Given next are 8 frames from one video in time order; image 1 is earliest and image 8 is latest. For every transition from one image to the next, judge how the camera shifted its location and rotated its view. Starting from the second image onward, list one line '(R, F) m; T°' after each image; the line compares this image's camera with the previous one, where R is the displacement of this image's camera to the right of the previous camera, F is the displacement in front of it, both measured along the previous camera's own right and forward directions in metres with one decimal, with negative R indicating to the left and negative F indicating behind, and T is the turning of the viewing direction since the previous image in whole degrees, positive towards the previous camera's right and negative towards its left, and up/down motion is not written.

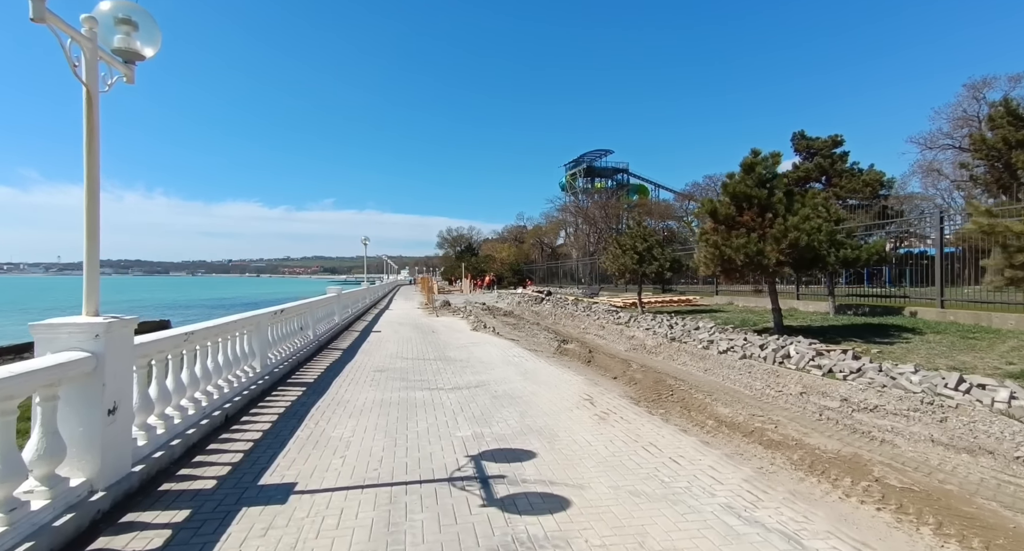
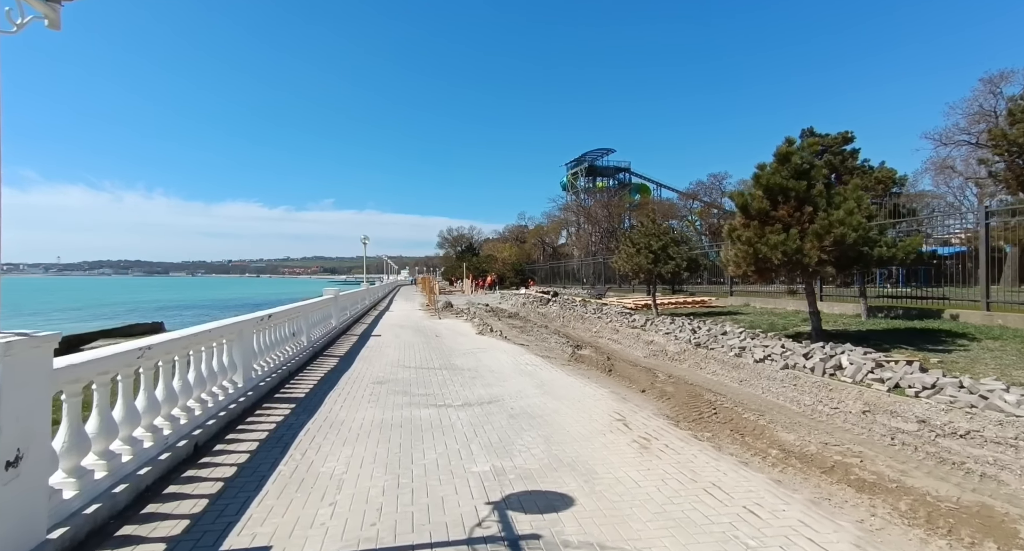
(-0.2, +0.9) m; 0°
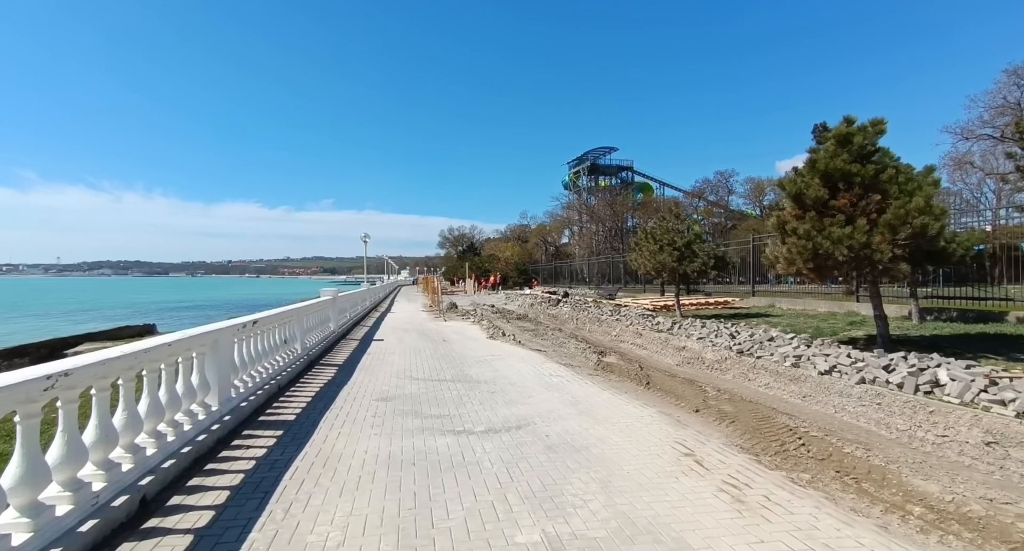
(-0.4, +1.2) m; 0°
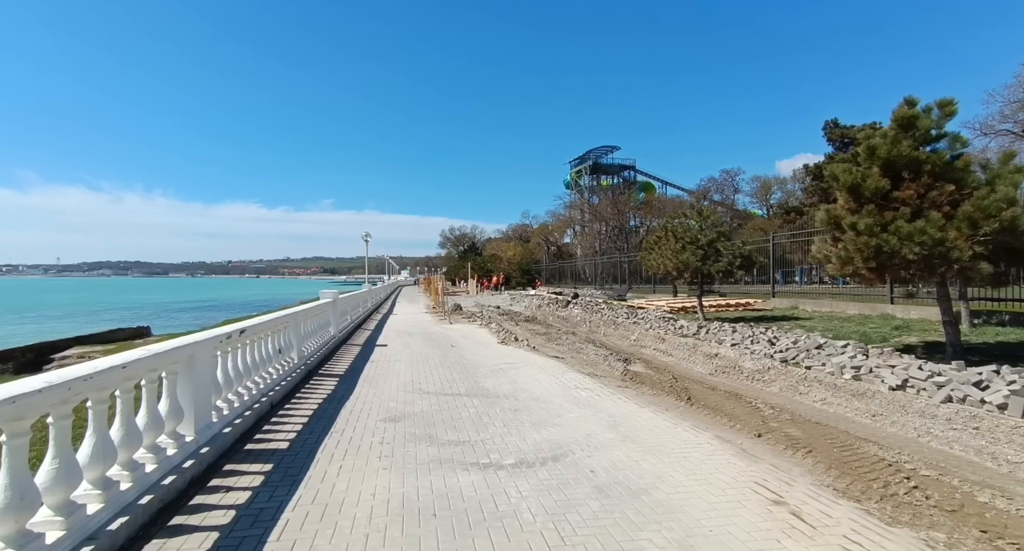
(-0.4, +0.9) m; 0°
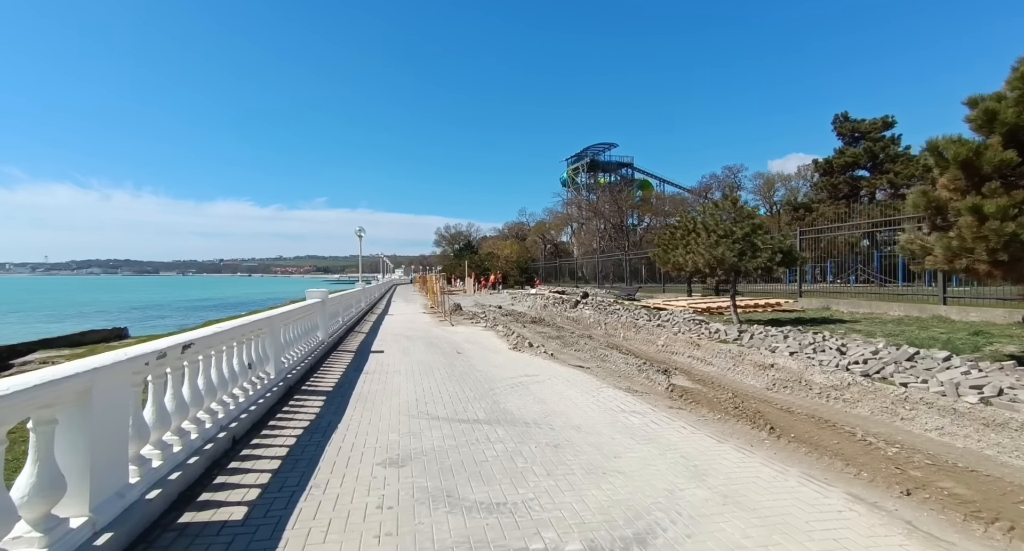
(-0.5, +1.5) m; +1°
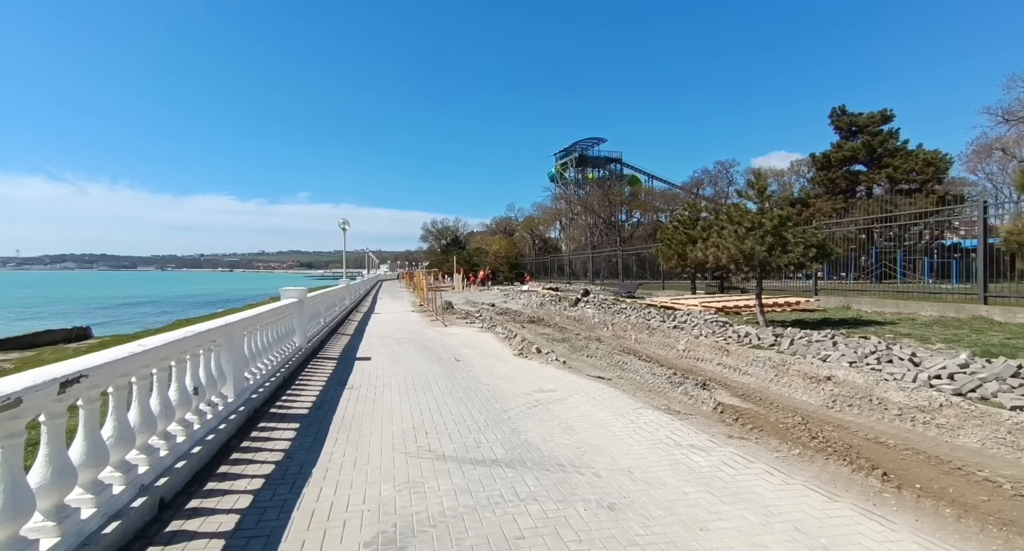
(-0.4, +1.4) m; +2°
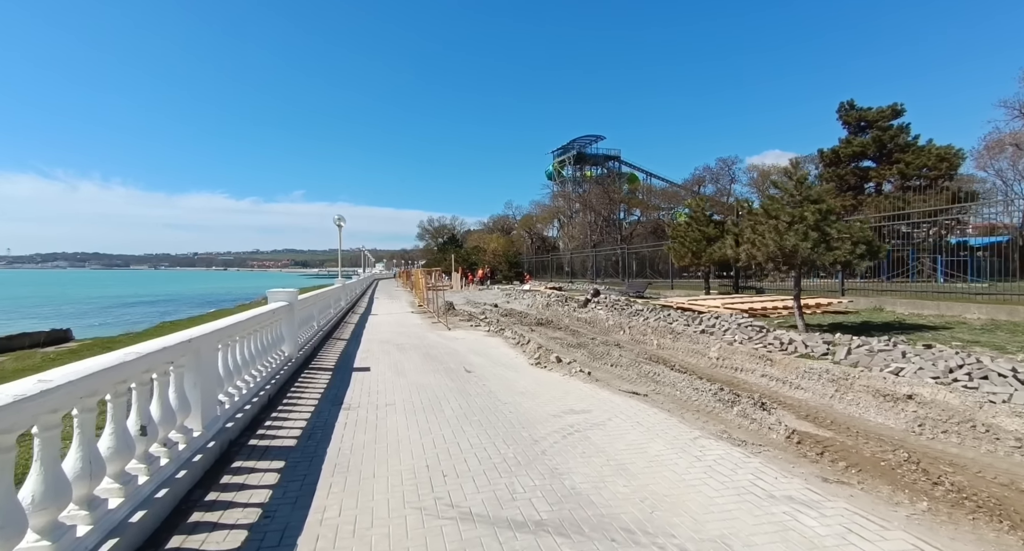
(-0.4, +1.1) m; +1°
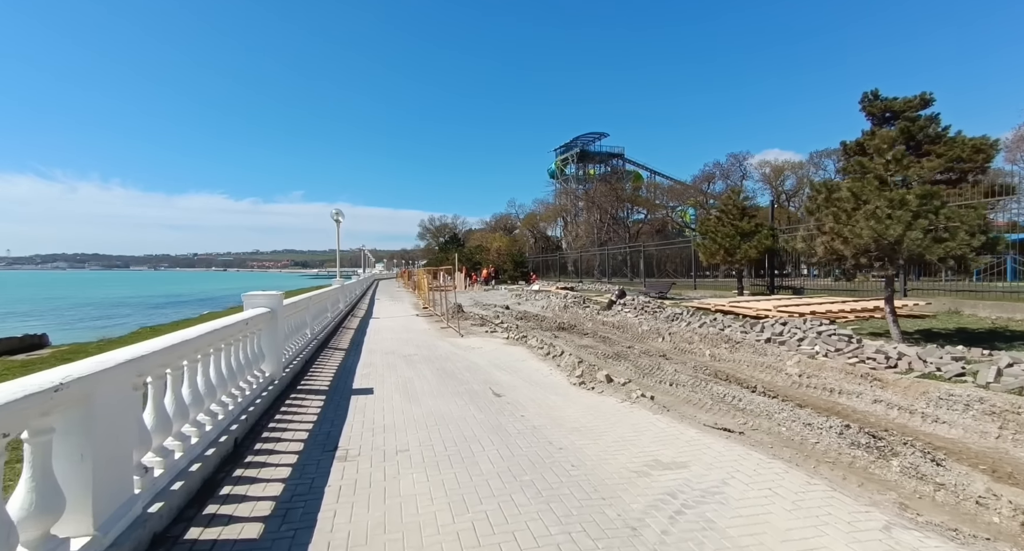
(-0.6, +1.9) m; 0°
